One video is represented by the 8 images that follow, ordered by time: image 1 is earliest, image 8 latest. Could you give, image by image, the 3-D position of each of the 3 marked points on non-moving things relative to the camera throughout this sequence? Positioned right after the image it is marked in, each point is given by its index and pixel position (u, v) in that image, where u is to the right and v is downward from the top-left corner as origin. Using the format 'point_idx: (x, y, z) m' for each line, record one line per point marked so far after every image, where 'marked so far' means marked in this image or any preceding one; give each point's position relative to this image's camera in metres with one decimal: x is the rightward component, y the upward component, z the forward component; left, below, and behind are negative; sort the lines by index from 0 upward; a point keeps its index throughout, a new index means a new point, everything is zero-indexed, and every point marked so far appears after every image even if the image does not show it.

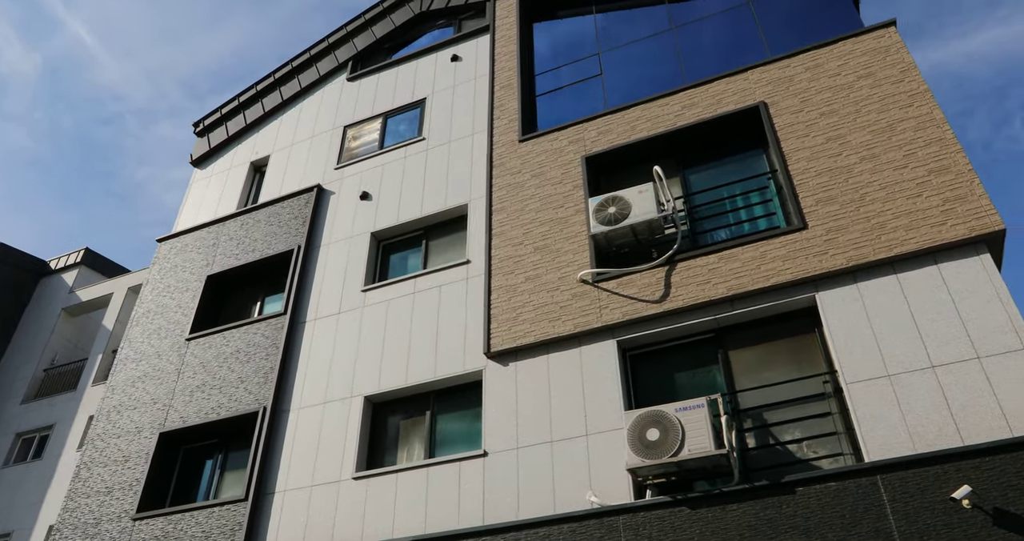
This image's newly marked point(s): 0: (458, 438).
0: (-0.8, -2.6, +12.8) m
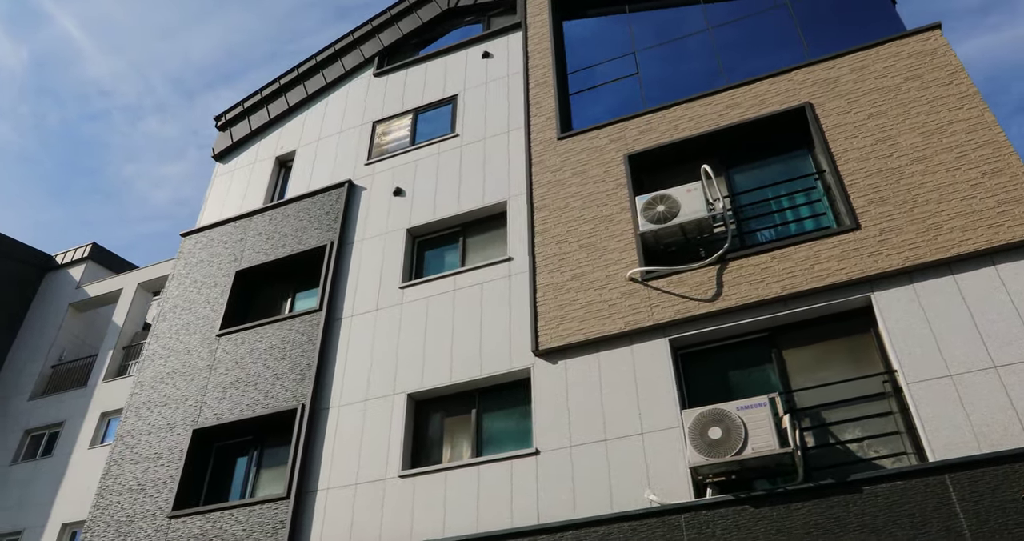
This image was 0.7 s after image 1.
0: (-0.1, -2.5, +12.7) m
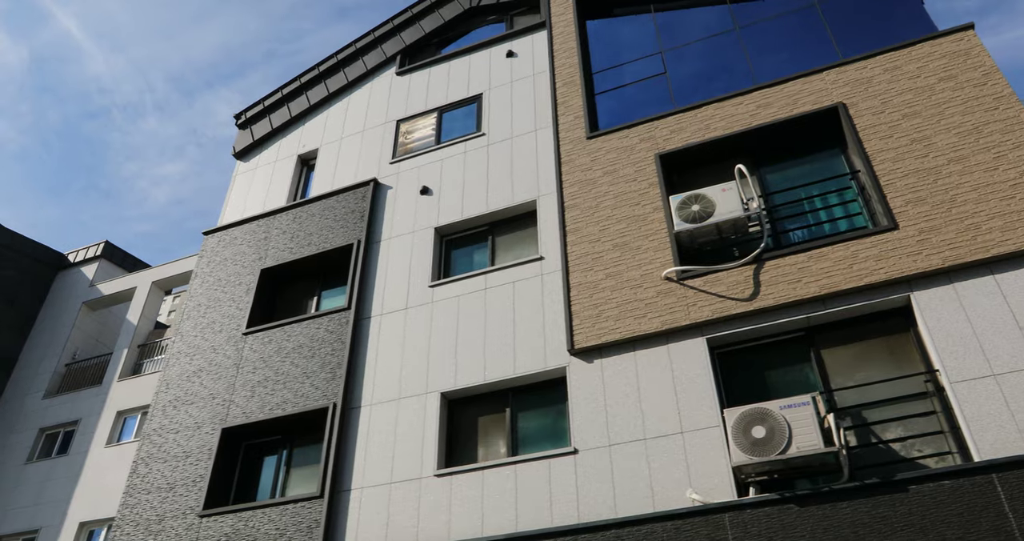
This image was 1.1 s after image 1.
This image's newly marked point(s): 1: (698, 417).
0: (+0.5, -2.5, +12.7) m
1: (+2.6, -2.0, +11.6) m
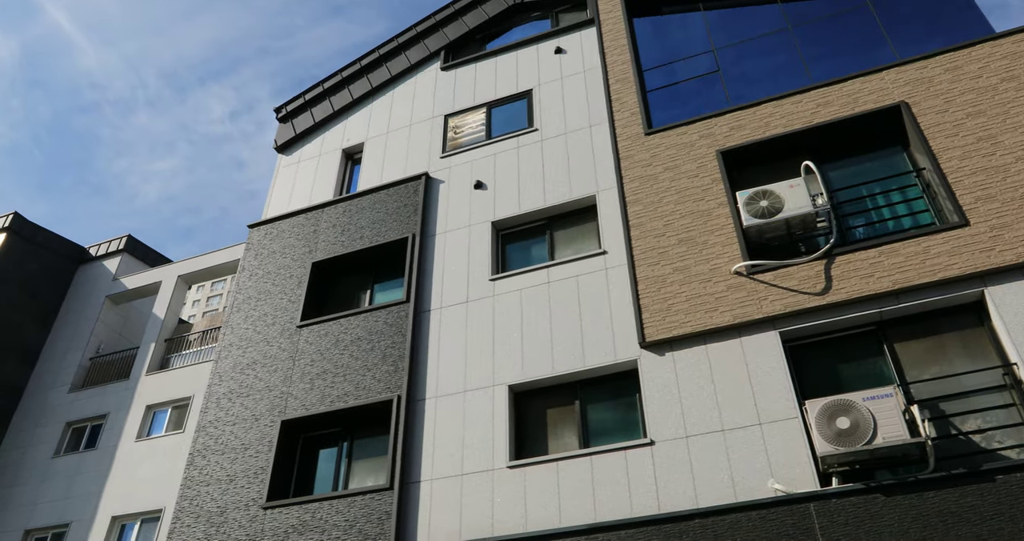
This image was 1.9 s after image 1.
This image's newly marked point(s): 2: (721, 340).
0: (+1.6, -2.4, +12.8) m
1: (+3.7, -2.0, +11.7) m
2: (+3.2, -1.1, +12.6) m
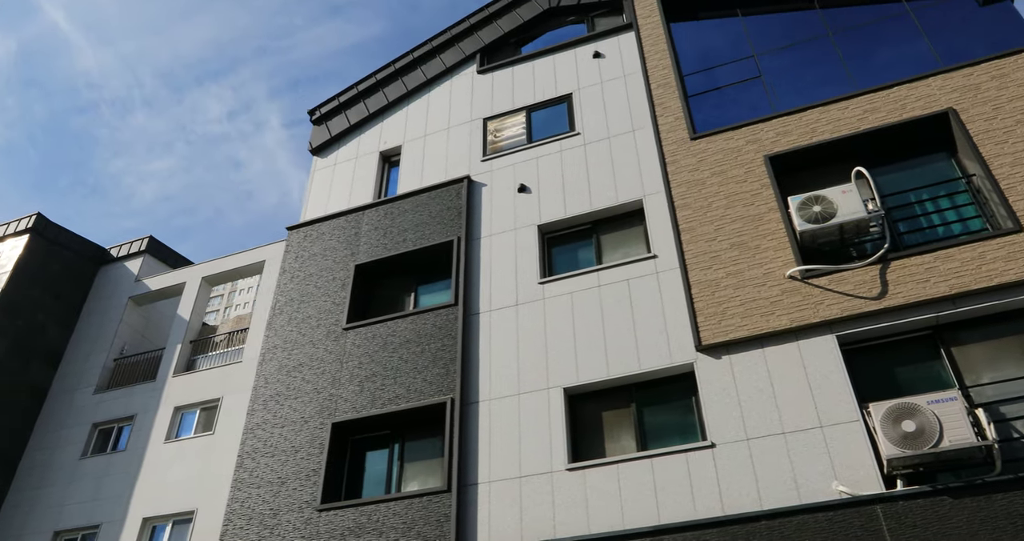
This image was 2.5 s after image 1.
0: (+2.5, -2.5, +13.0) m
1: (+4.6, -2.0, +11.9) m
2: (+4.1, -1.1, +12.8) m
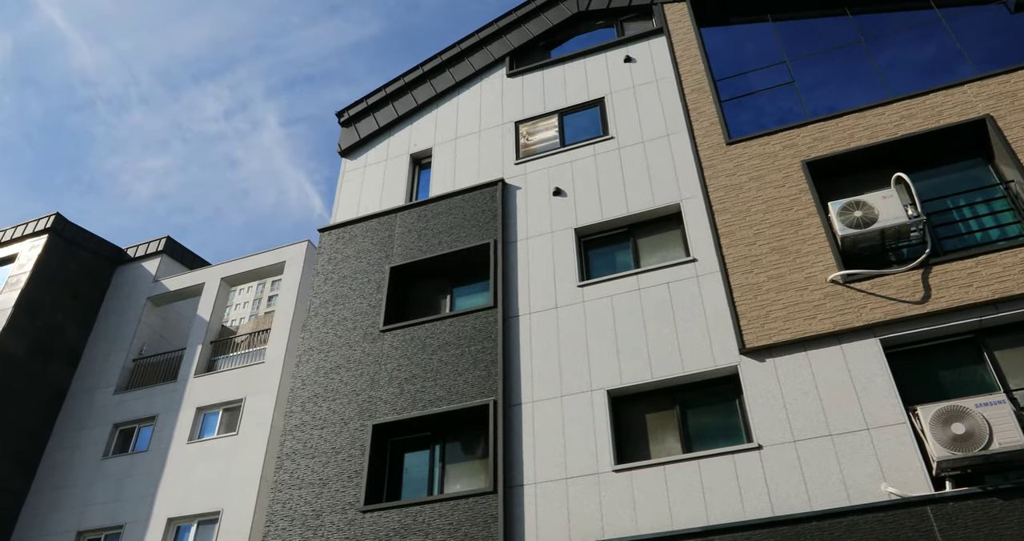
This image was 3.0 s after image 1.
0: (+3.2, -2.5, +13.1) m
1: (+5.4, -2.1, +12.1) m
2: (+4.8, -1.2, +13.0) m
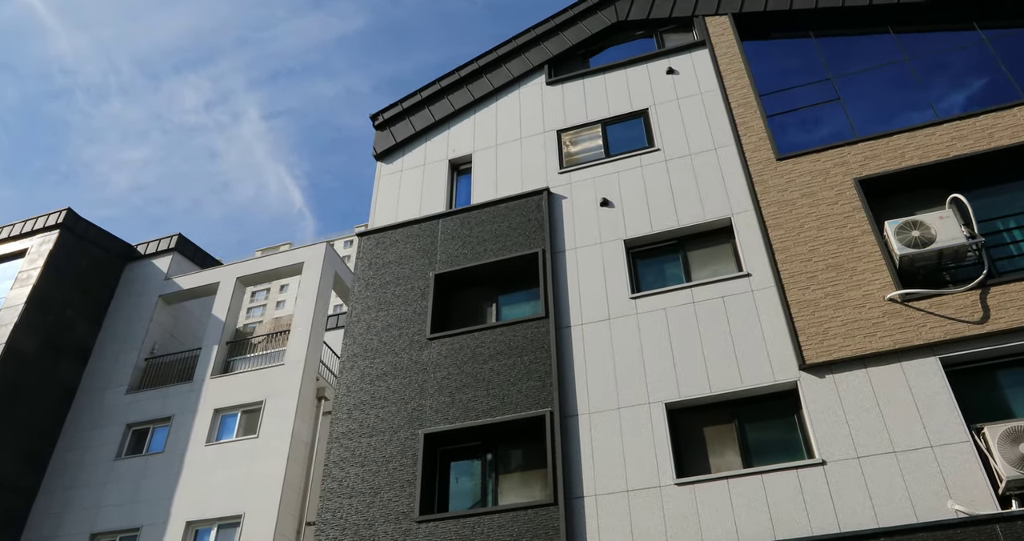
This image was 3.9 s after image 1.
0: (+4.2, -2.8, +13.3) m
1: (+6.4, -2.4, +12.3) m
2: (+5.9, -1.5, +13.2) m
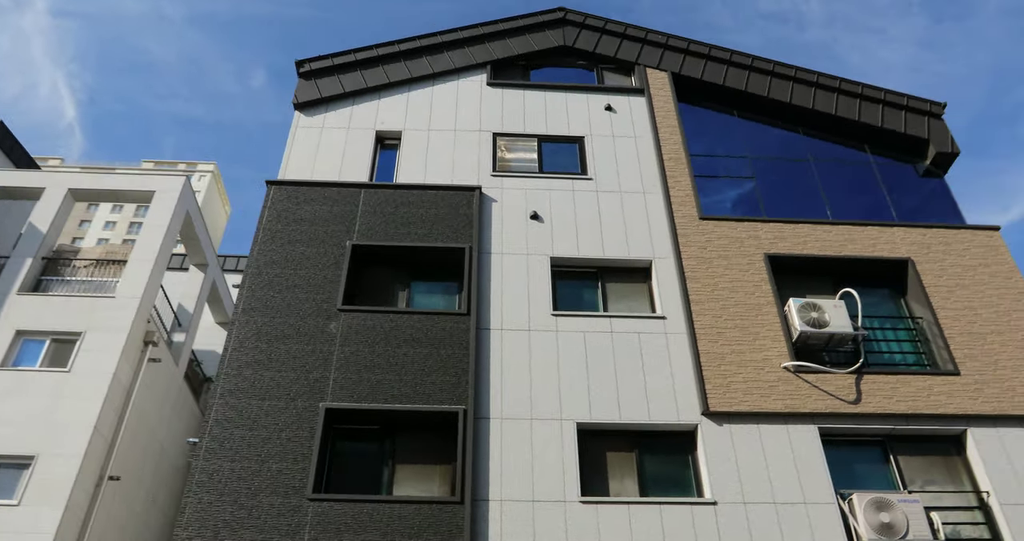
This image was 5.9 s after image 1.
0: (+2.7, -3.6, +14.2) m
1: (+5.1, -3.7, +14.0) m
2: (+4.6, -2.7, +14.7) m
